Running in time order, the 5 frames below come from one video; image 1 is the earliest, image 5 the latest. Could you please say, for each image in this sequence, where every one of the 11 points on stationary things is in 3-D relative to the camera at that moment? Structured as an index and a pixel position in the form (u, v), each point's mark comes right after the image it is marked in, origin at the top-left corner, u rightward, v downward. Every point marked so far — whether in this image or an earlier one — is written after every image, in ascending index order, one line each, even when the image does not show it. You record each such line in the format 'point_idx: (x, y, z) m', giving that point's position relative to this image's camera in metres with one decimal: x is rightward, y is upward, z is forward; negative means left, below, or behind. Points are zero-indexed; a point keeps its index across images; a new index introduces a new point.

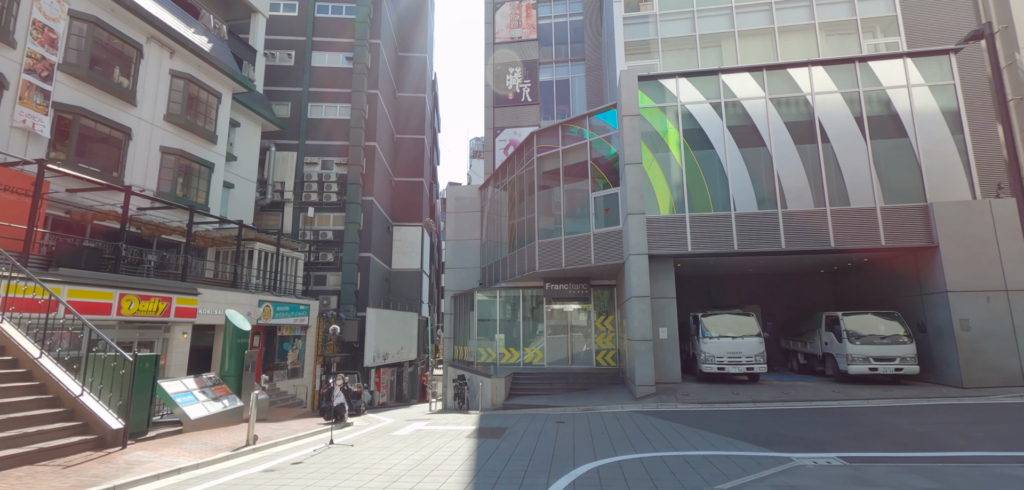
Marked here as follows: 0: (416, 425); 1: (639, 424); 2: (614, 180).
0: (-2.4, -4.6, +12.2) m
1: (+2.9, -4.2, +11.2) m
2: (+3.8, +2.5, +18.0) m
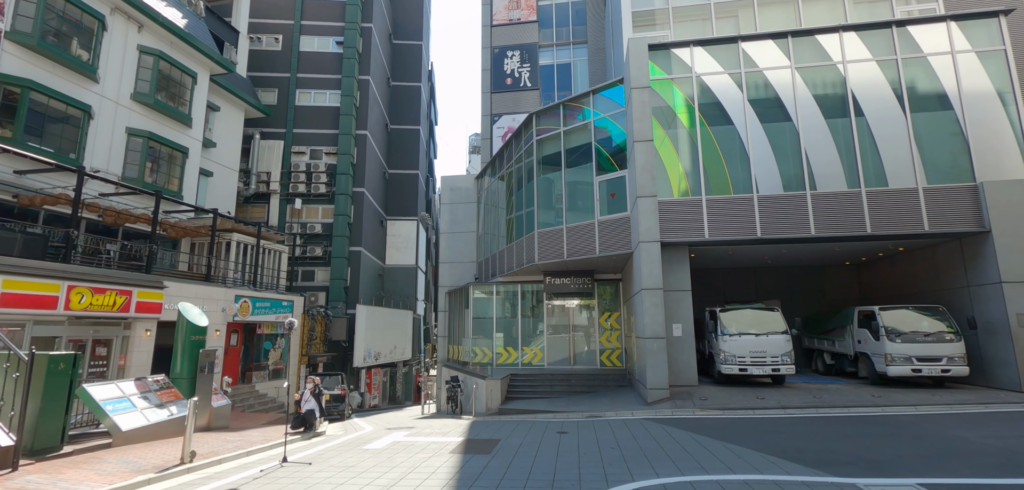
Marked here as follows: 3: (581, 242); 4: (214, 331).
0: (-2.6, -4.2, +10.6) m
1: (+2.8, -3.8, +9.6) m
2: (+3.7, +2.8, +16.4) m
3: (+2.5, +0.1, +17.3) m
4: (-11.4, -3.3, +18.5) m
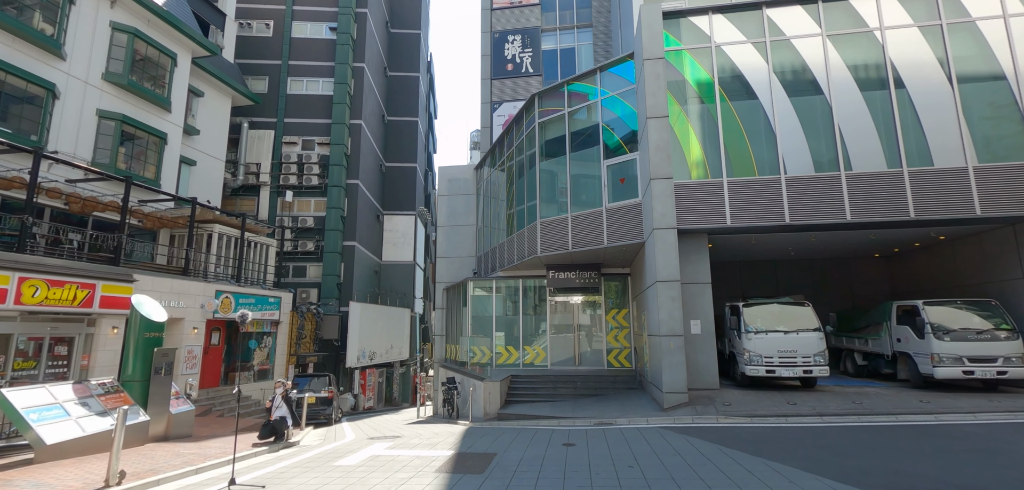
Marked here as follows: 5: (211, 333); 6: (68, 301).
0: (-2.6, -3.9, +9.2) m
1: (+2.8, -3.5, +8.2) m
2: (+3.7, +3.2, +15.0) m
3: (+2.5, +0.4, +15.9) m
4: (-11.4, -3.0, +17.2) m
5: (-11.7, -3.4, +18.8) m
6: (-12.0, -1.5, +12.9) m
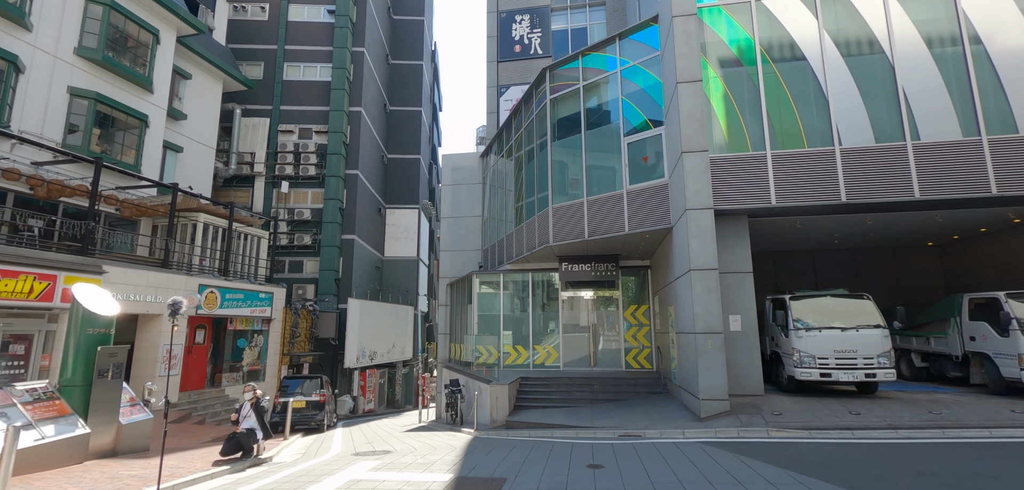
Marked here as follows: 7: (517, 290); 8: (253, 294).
0: (-2.4, -3.5, +7.7) m
1: (+3.0, -3.1, +6.5) m
2: (+4.0, +3.5, +13.4) m
3: (+2.8, +0.8, +14.3) m
4: (-11.1, -2.6, +15.7) m
5: (-11.4, -3.1, +17.3) m
6: (-11.7, -1.1, +11.5) m
7: (+0.2, -1.8, +19.3) m
8: (-10.4, -2.0, +19.4) m
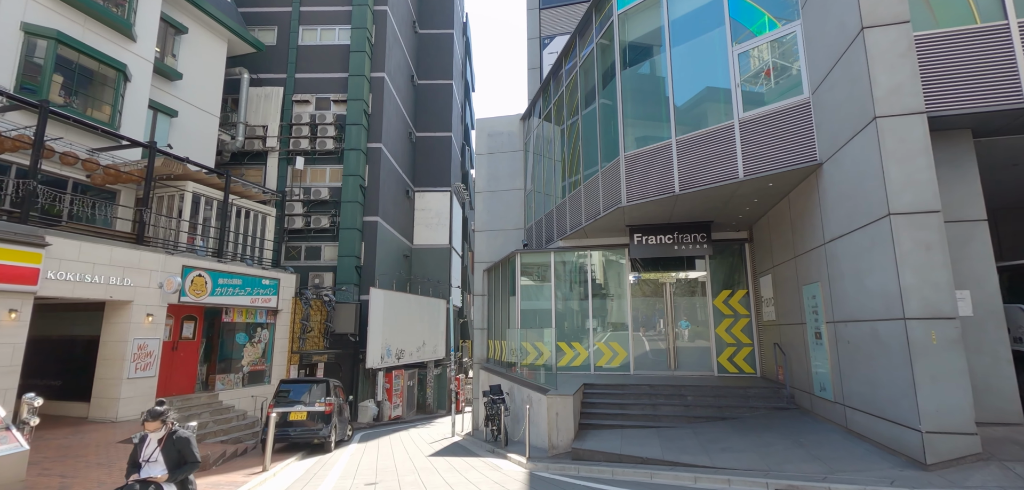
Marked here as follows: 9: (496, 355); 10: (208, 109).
0: (-1.5, -2.7, +4.0) m
1: (+3.8, -2.2, +2.5) m
2: (+5.2, +4.5, +9.2) m
3: (+4.1, +1.7, +10.3) m
4: (-9.6, -1.8, +12.6) m
5: (-9.8, -2.3, +14.3) m
6: (-10.5, -0.4, +8.5) m
7: (+1.9, -0.9, +15.4) m
8: (-8.7, -1.2, +16.3) m
9: (-0.5, -4.1, +17.8) m
10: (-12.2, +5.5, +19.5) m
